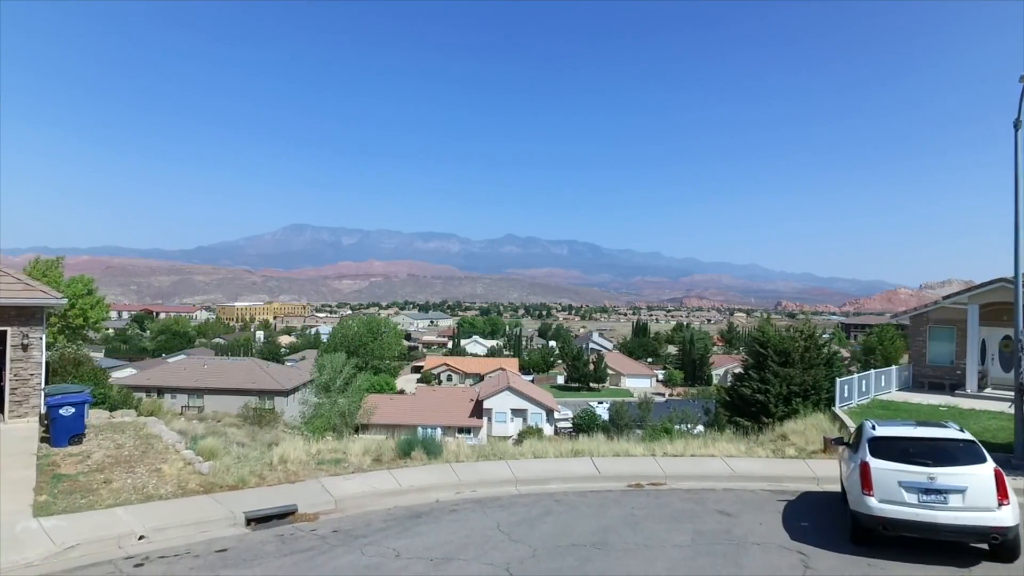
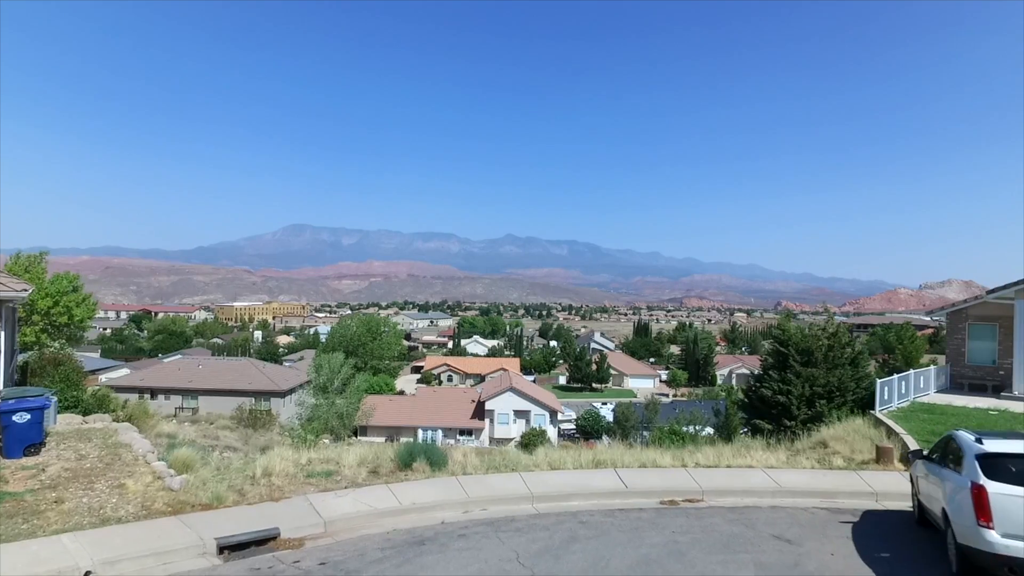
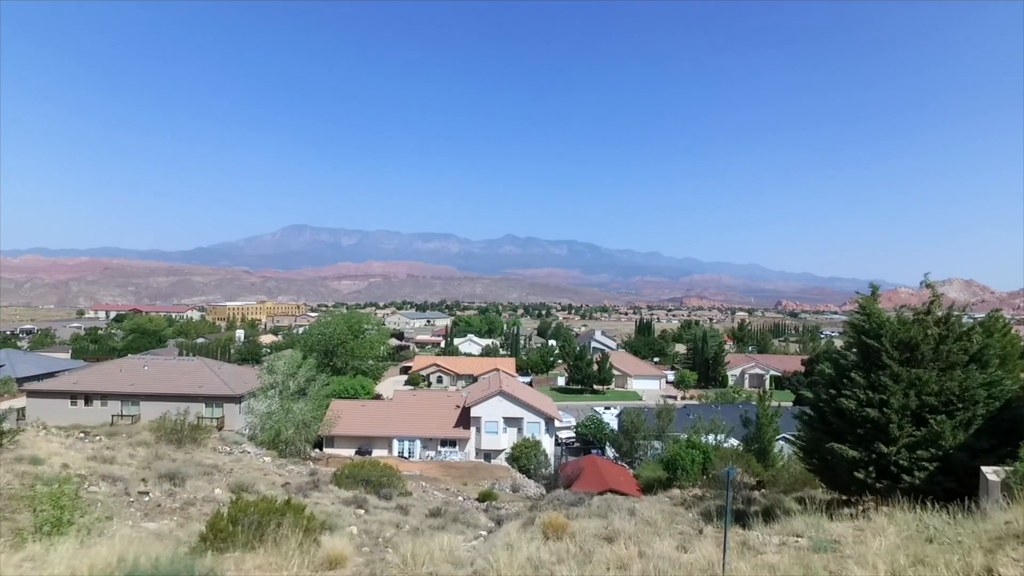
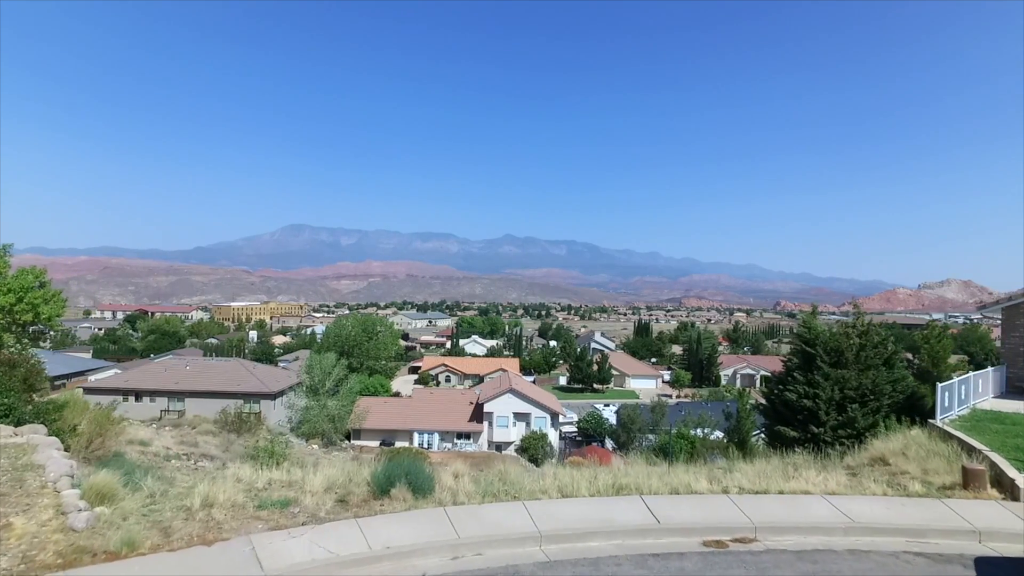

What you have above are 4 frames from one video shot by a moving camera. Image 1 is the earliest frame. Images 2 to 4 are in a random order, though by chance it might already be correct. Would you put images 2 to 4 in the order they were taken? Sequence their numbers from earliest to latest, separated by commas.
2, 4, 3
